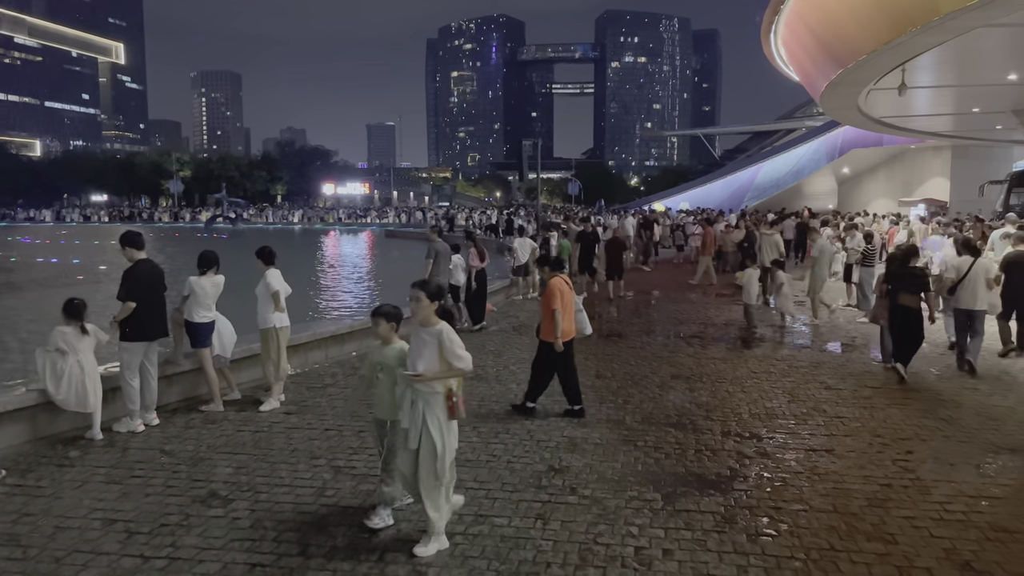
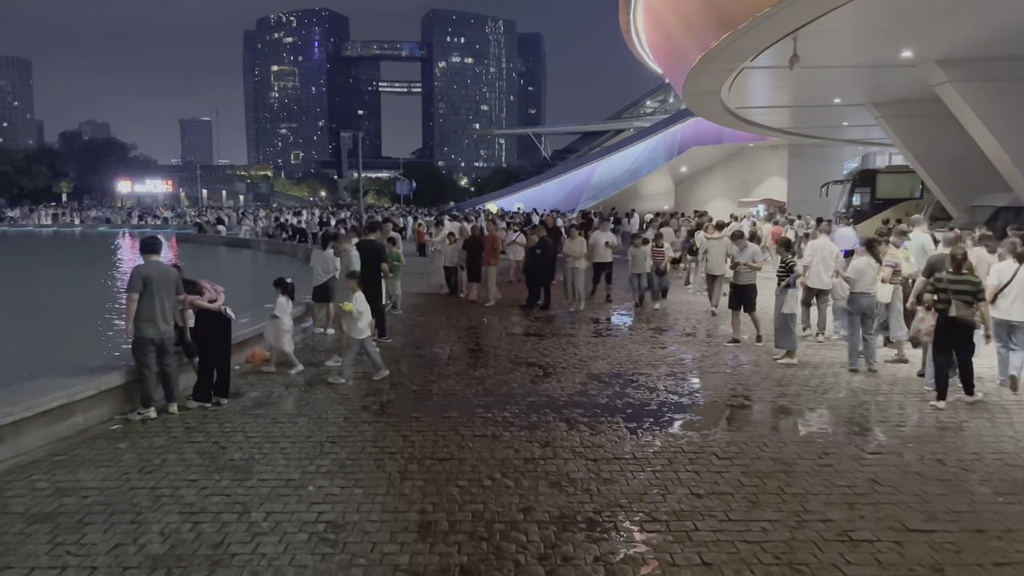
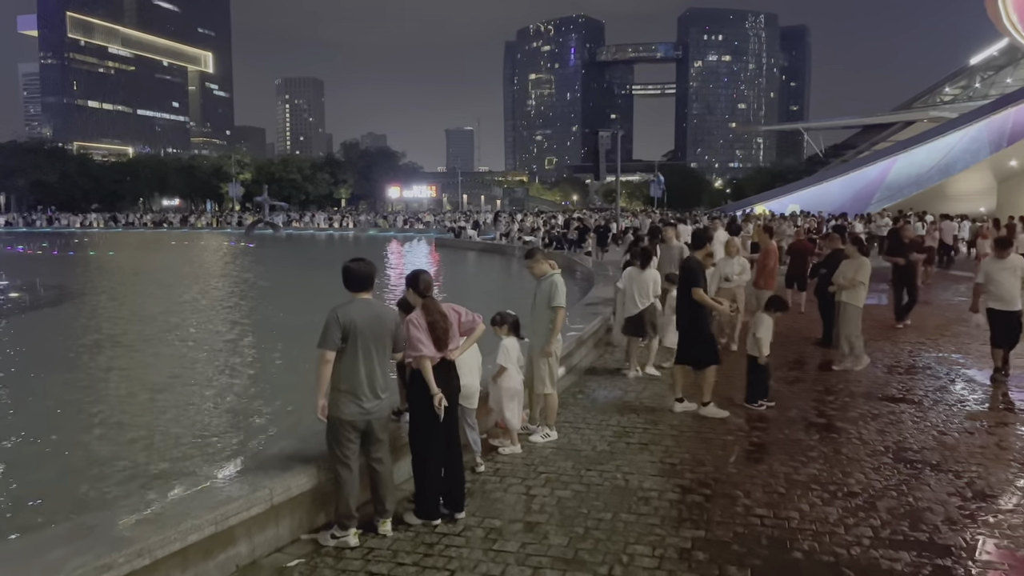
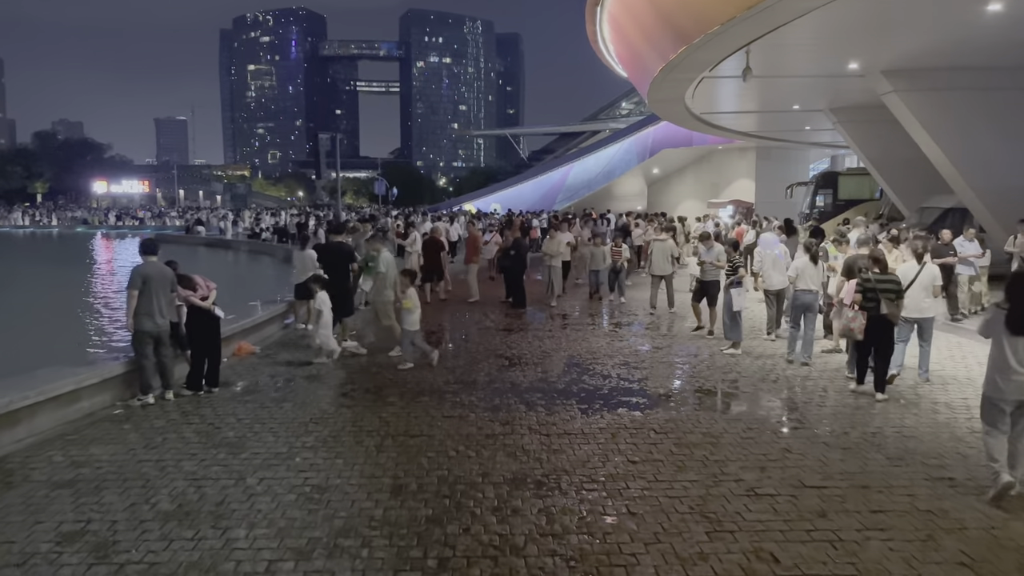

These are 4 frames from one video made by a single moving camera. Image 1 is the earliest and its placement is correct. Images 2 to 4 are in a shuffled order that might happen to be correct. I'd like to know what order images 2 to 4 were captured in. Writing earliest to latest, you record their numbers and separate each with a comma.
4, 2, 3
